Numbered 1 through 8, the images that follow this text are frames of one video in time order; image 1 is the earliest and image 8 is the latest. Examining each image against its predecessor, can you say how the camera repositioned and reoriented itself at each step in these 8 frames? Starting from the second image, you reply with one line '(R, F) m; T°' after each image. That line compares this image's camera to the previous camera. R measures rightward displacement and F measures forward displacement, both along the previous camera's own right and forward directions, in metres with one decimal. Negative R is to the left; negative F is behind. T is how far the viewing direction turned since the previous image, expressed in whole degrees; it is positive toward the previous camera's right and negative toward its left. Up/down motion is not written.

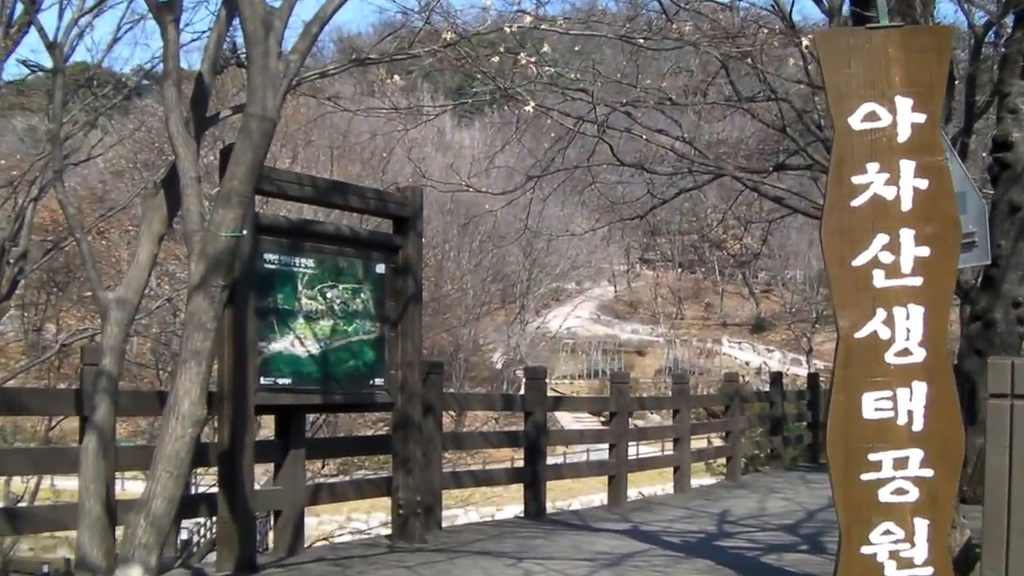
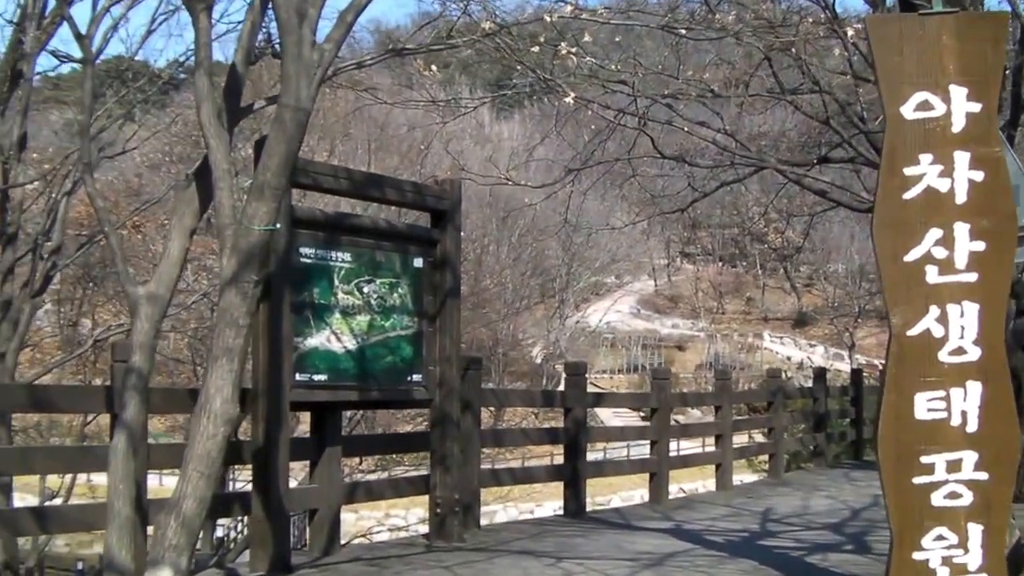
(0.0, +0.2) m; -2°
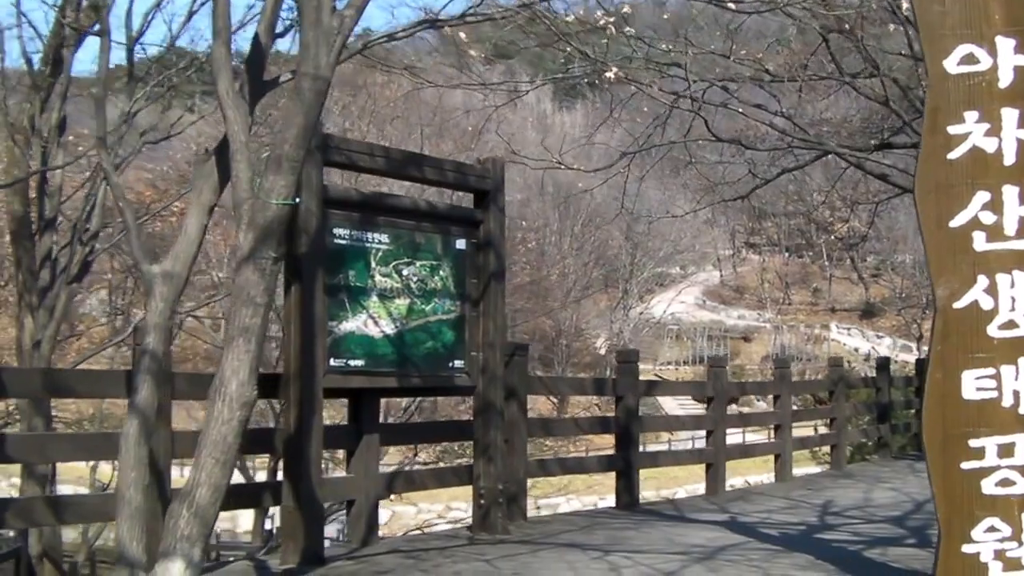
(+0.1, +0.3) m; -3°
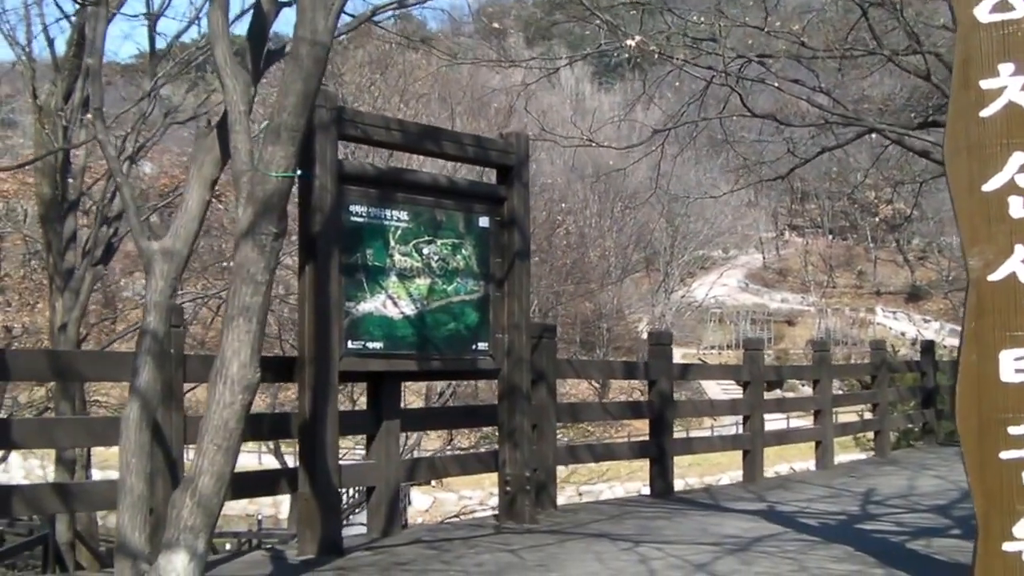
(+0.1, +0.3) m; -2°
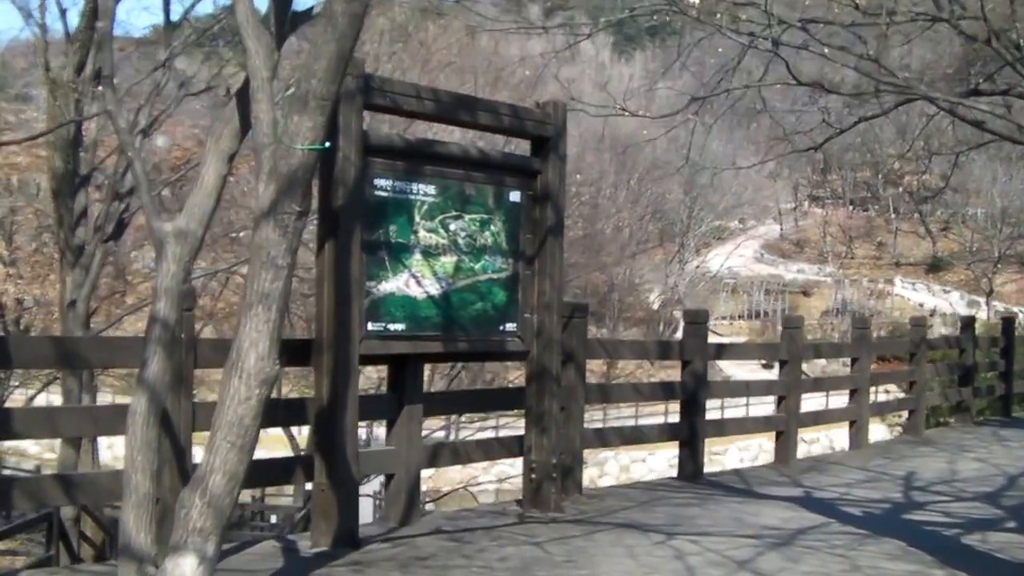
(-0.1, +0.4) m; -1°
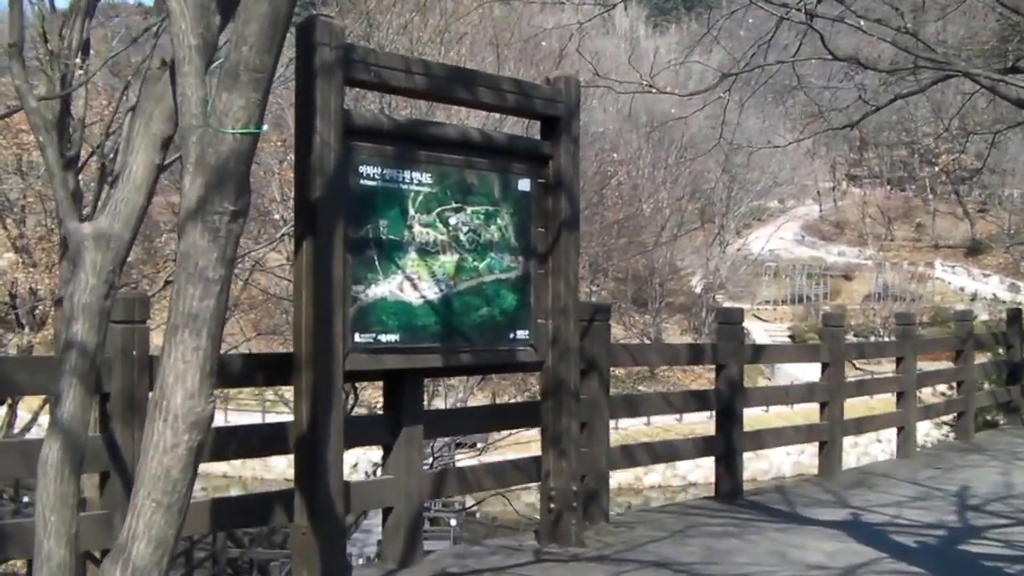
(+0.1, +0.9) m; -2°
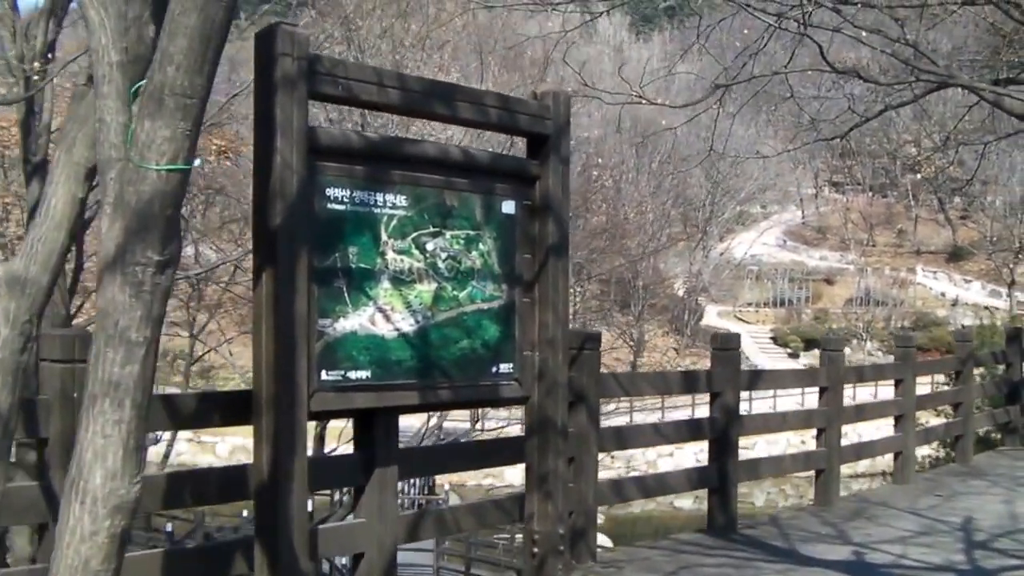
(0.0, +0.5) m; +1°
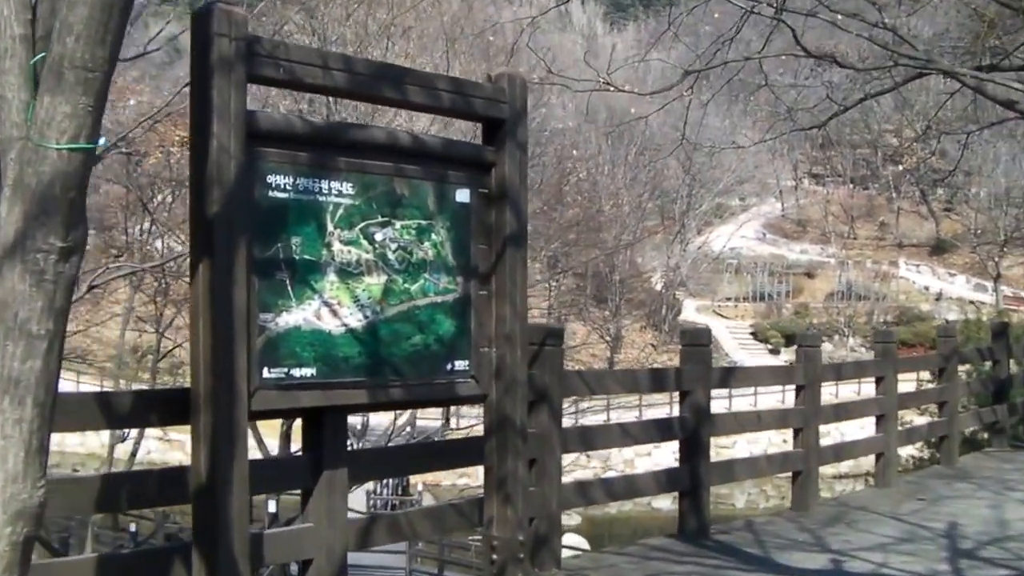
(+0.1, +0.2) m; +1°
